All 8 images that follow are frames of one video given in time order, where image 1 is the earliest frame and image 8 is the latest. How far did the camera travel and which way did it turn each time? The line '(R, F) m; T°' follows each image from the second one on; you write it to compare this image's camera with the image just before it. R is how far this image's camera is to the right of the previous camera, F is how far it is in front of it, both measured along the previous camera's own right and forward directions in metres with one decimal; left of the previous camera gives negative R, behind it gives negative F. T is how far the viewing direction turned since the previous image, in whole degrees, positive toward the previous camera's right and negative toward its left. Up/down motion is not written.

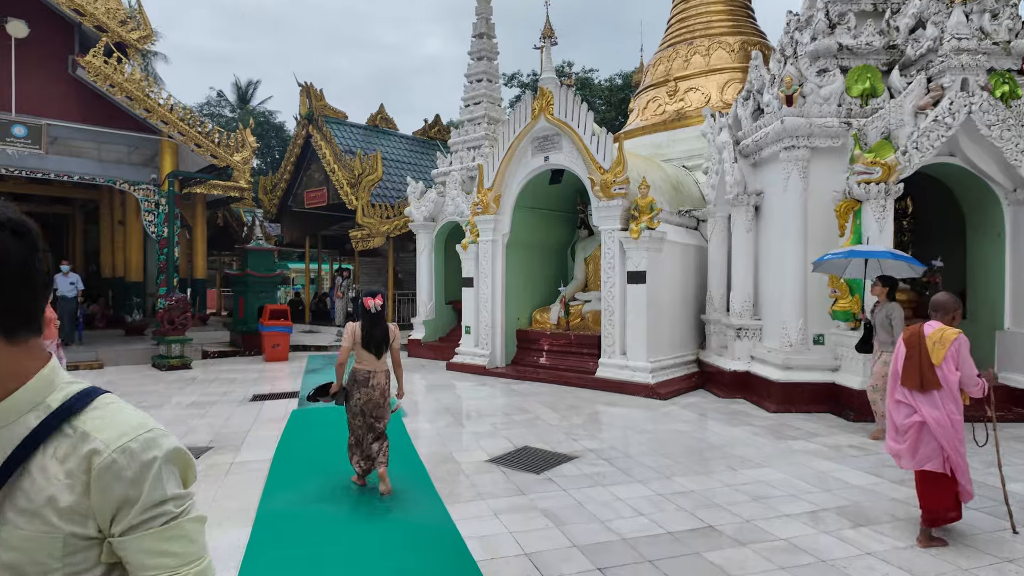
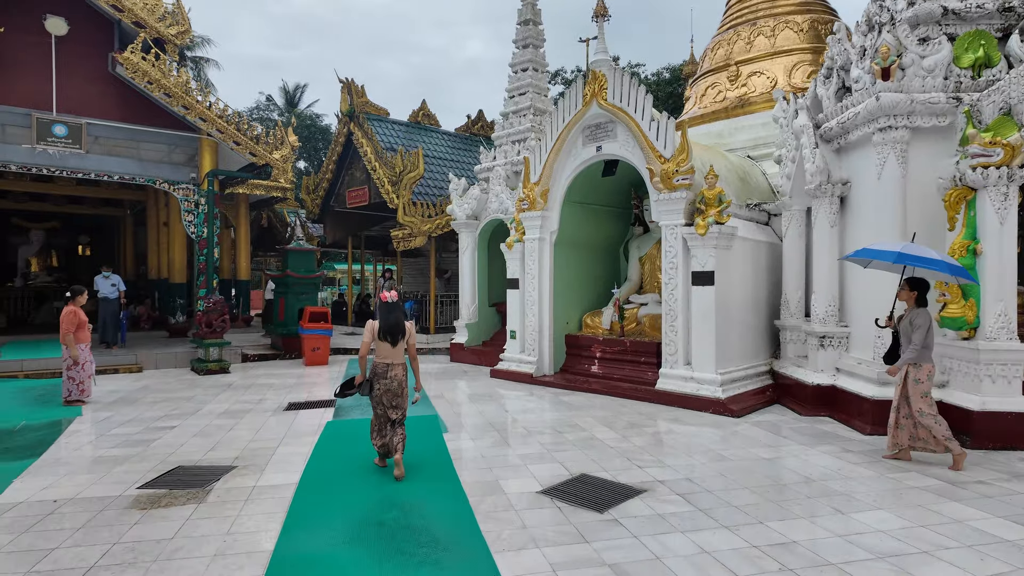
(-0.1, +0.6) m; -4°
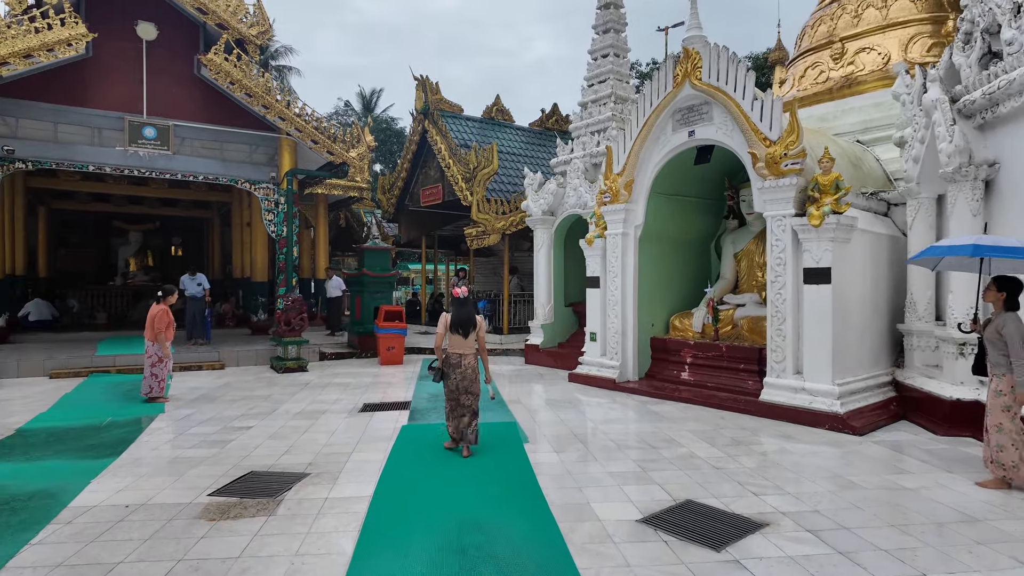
(-0.2, +0.5) m; -7°
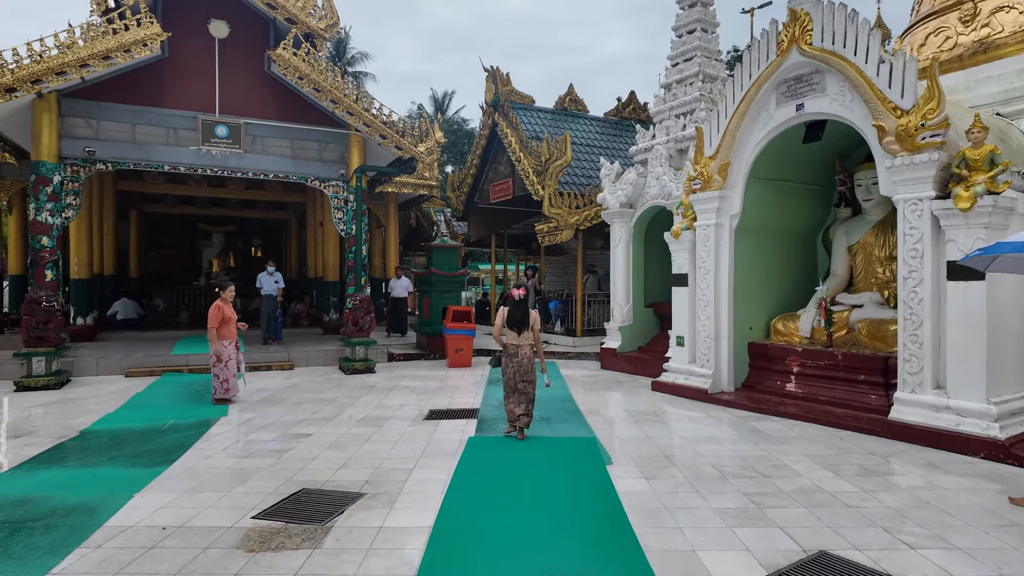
(-0.1, +0.6) m; -7°
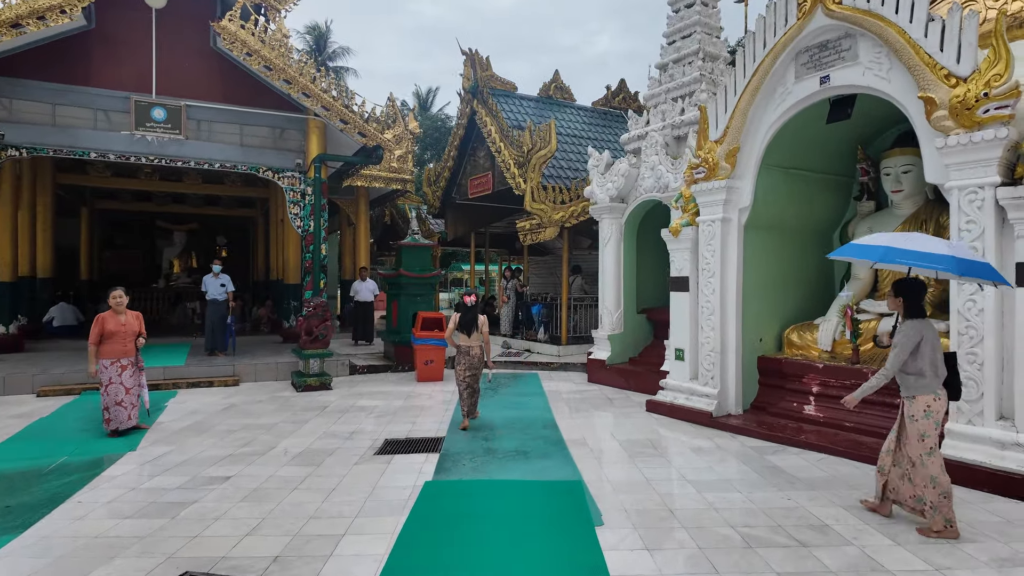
(+0.1, +1.0) m; +1°
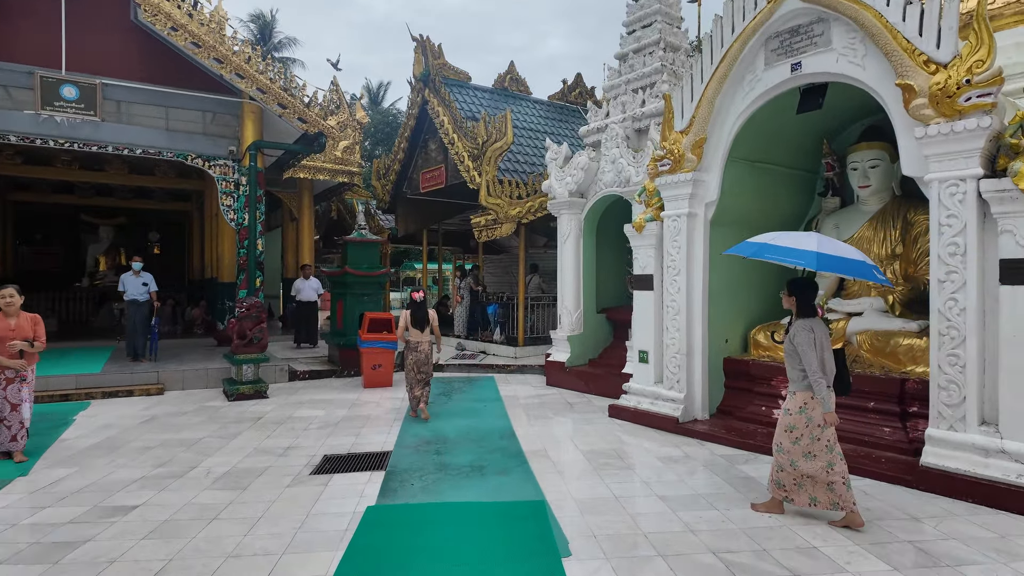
(0.0, +0.5) m; +4°
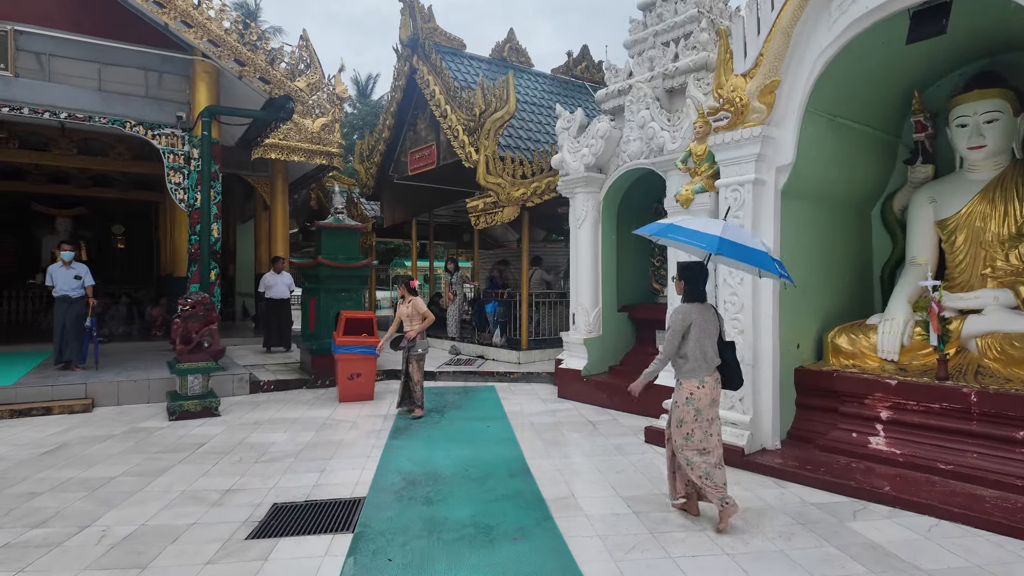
(-0.2, +1.3) m; +1°
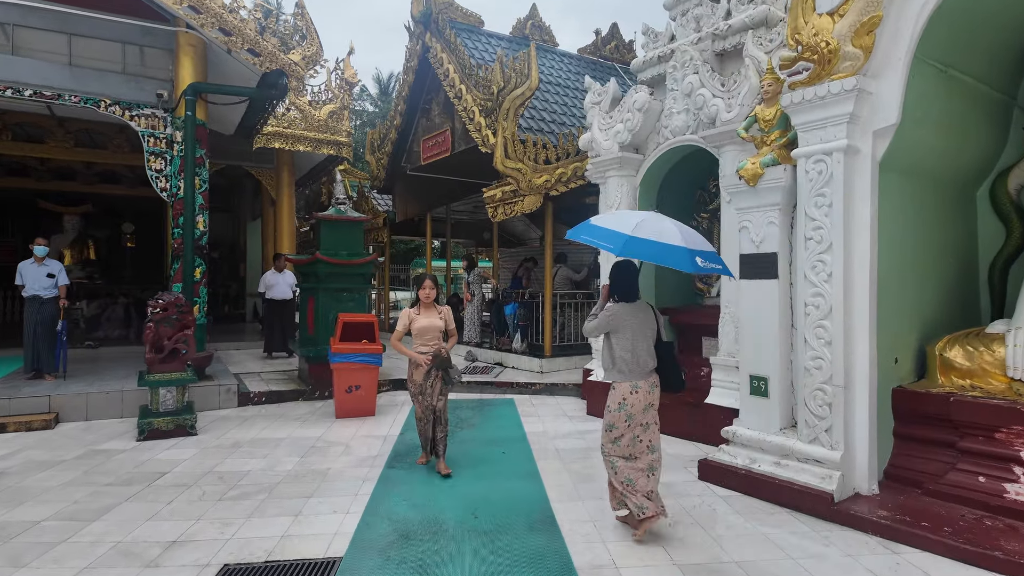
(0.0, +0.9) m; -2°
